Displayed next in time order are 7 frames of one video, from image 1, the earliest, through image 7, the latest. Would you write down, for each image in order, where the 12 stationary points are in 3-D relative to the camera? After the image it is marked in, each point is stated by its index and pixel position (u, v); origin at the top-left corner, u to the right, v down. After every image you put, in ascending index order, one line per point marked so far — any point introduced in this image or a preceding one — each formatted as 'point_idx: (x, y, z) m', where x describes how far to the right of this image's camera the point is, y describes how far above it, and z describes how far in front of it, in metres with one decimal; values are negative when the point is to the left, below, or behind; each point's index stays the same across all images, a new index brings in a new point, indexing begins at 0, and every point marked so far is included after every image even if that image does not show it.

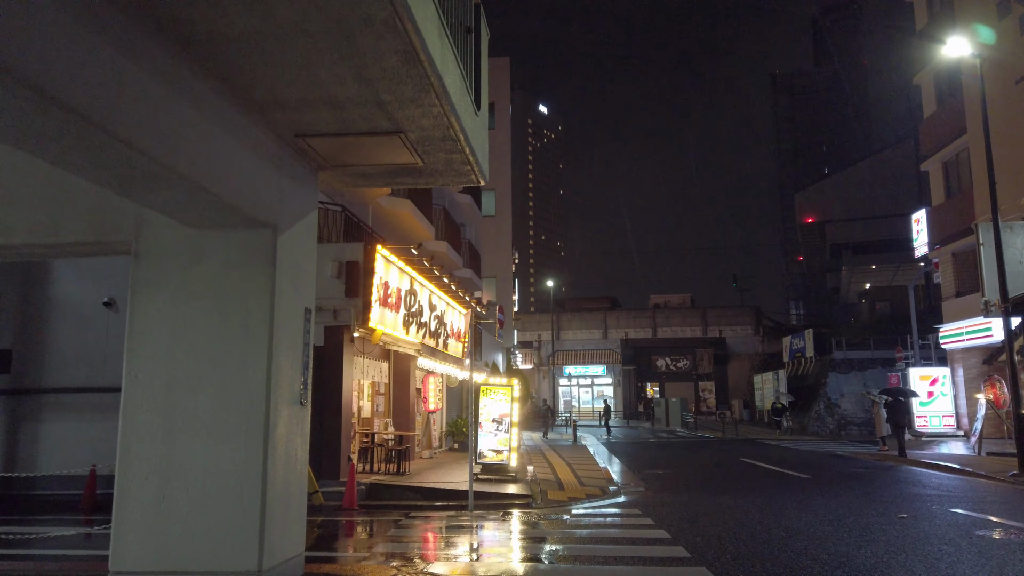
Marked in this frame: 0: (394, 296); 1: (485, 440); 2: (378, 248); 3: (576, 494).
0: (-2.3, -0.2, +14.6) m
1: (-0.5, -2.8, +14.0) m
2: (-2.3, +0.7, +13.3) m
3: (+1.1, -3.6, +13.3) m
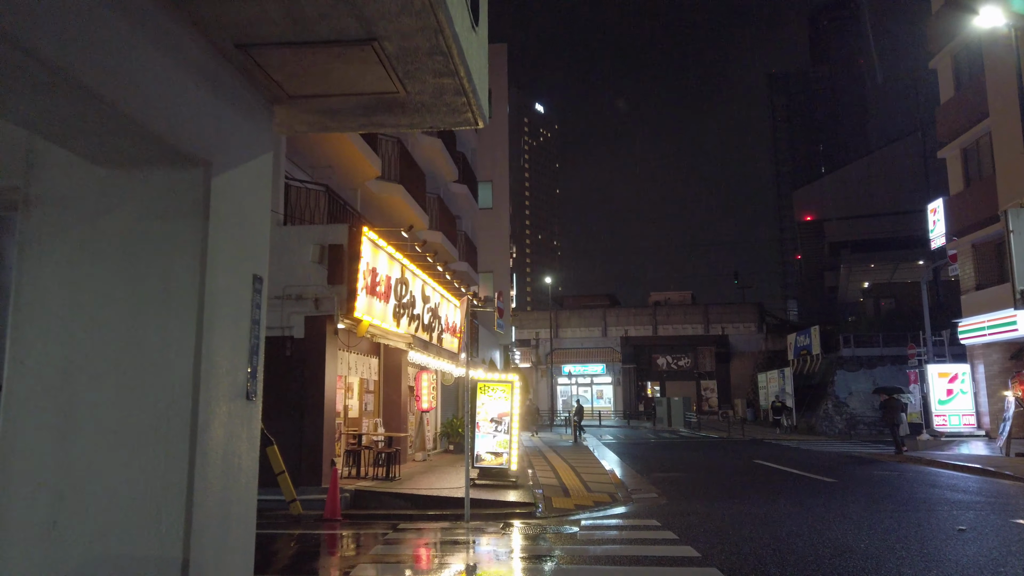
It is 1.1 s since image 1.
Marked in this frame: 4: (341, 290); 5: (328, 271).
0: (-2.3, 0.0, +13.4) m
1: (-0.5, -2.6, +12.8) m
2: (-2.3, +0.9, +12.0) m
3: (+1.1, -3.4, +12.1) m
4: (-2.7, 0.0, +11.7) m
5: (-2.9, +0.3, +11.7) m
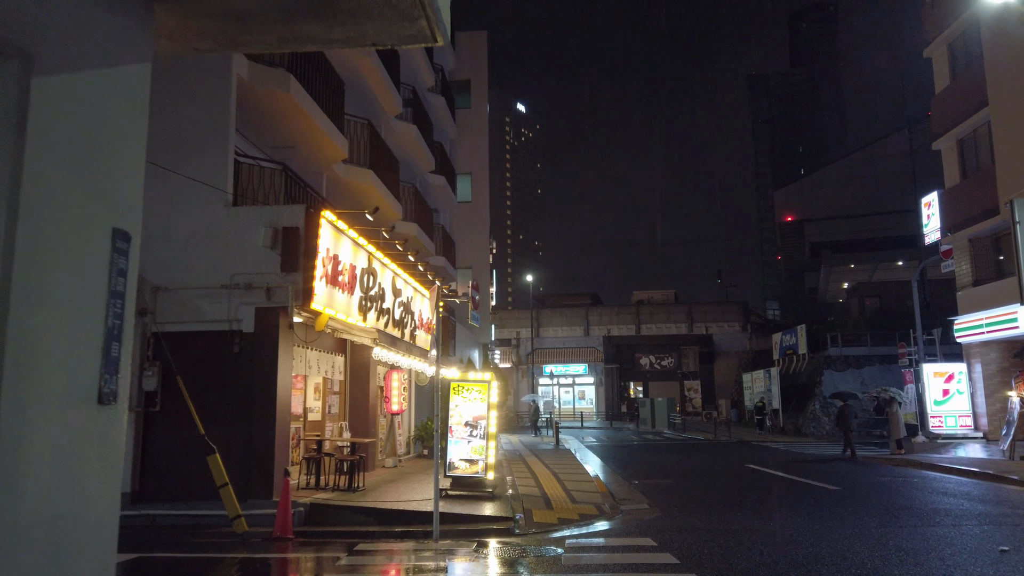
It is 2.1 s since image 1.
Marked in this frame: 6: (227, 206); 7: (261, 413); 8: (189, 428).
0: (-2.6, +0.2, +12.1) m
1: (-0.9, -2.5, +11.6) m
2: (-2.7, +1.1, +10.7) m
3: (+0.8, -3.3, +10.9) m
4: (-3.0, +0.1, +10.4) m
5: (-3.2, +0.4, +10.4) m
6: (-4.0, +1.2, +10.7) m
7: (-3.4, -1.7, +10.2) m
8: (-4.4, -1.9, +10.3) m
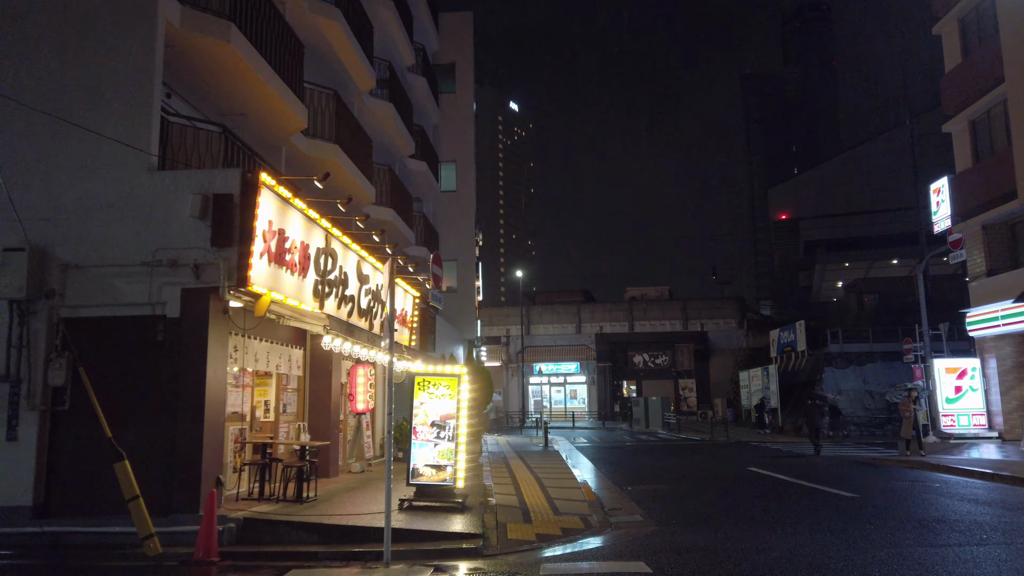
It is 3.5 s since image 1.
0: (-3.0, +0.4, +10.5) m
1: (-1.2, -2.2, +10.0) m
2: (-3.0, +1.4, +9.2) m
3: (+0.4, -3.0, +9.4) m
4: (-3.3, +0.4, +8.9) m
5: (-3.5, +0.7, +8.9) m
6: (-4.4, +1.4, +9.1) m
7: (-3.7, -1.4, +8.7) m
8: (-4.7, -1.6, +8.8) m
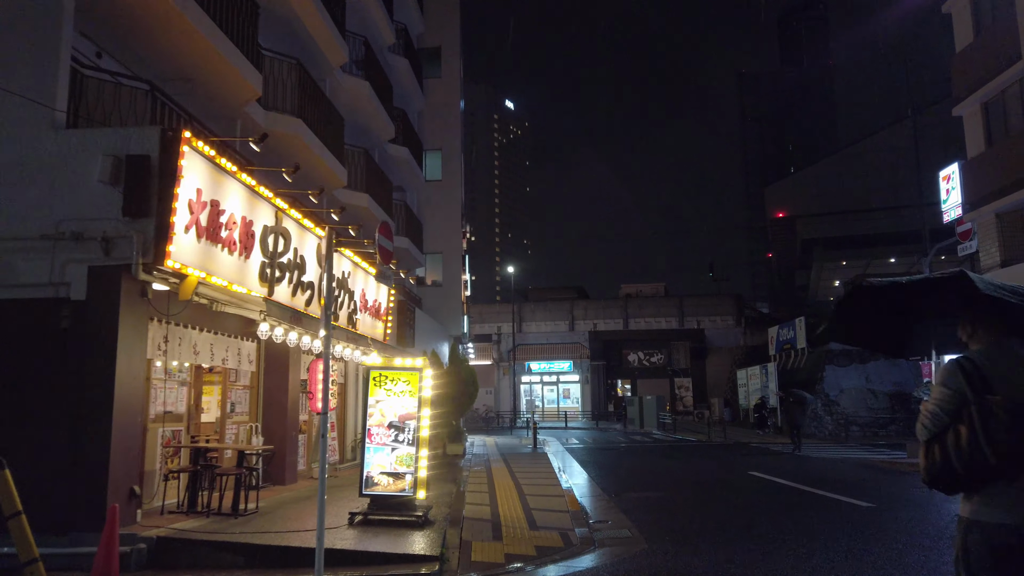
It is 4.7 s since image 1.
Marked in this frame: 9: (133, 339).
0: (-3.3, +0.7, +9.2) m
1: (-1.6, -2.0, +8.7) m
2: (-3.4, +1.6, +7.9) m
3: (+0.1, -2.8, +8.1) m
4: (-3.7, +0.6, +7.6) m
5: (-3.9, +0.9, +7.6) m
6: (-4.7, +1.6, +7.8) m
7: (-4.1, -1.2, +7.4) m
8: (-5.1, -1.4, +7.4) m
9: (-3.9, -0.5, +7.8) m
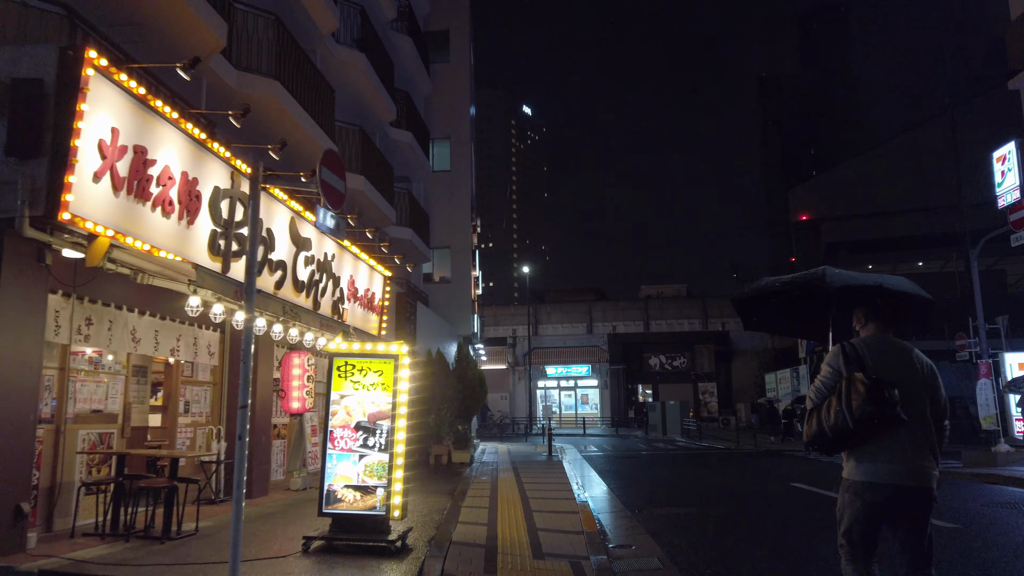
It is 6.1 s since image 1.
0: (-3.3, +1.0, +7.6) m
1: (-1.6, -1.7, +7.0) m
2: (-3.4, +1.9, +6.2) m
3: (+0.1, -2.5, +6.3) m
4: (-3.7, +0.9, +5.9) m
5: (-3.9, +1.2, +5.9) m
6: (-4.8, +2.0, +6.2) m
7: (-4.1, -0.9, +5.7) m
8: (-5.1, -1.1, +5.8) m
9: (-3.9, -0.2, +6.1) m
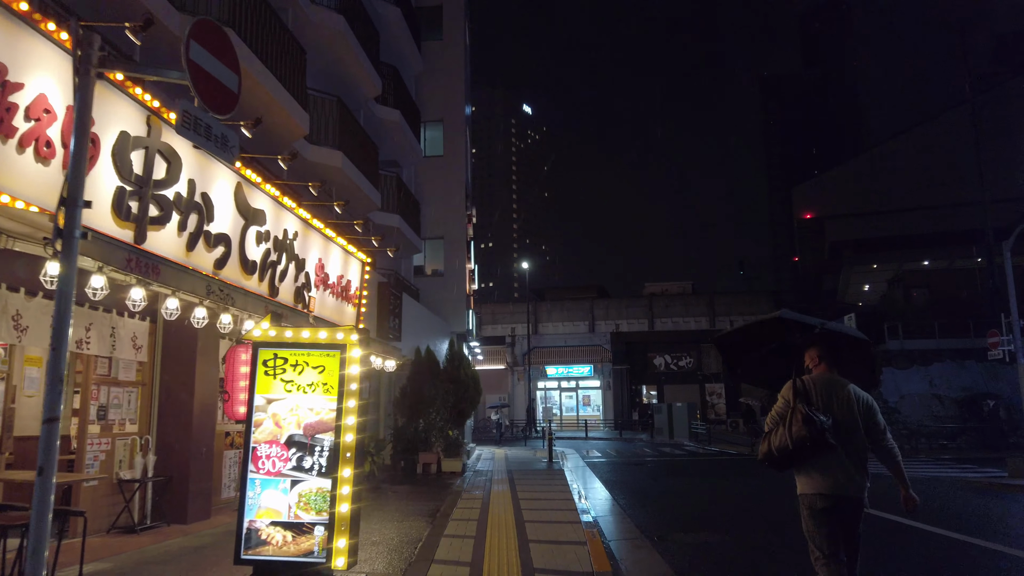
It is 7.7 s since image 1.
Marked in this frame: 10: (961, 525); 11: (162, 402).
0: (-3.4, +1.2, +5.7) m
1: (-1.7, -1.4, +5.2) m
2: (-3.5, +2.1, +4.4) m
3: (0.0, -2.2, +4.5) m
4: (-3.8, +1.2, +4.1) m
5: (-4.0, +1.5, +4.1) m
6: (-4.9, +2.2, +4.4) m
7: (-4.2, -0.6, +3.9) m
8: (-5.2, -0.9, +4.0) m
9: (-4.0, 0.0, +4.3) m
10: (+5.8, -3.0, +9.8) m
11: (-3.9, -1.3, +8.5) m
